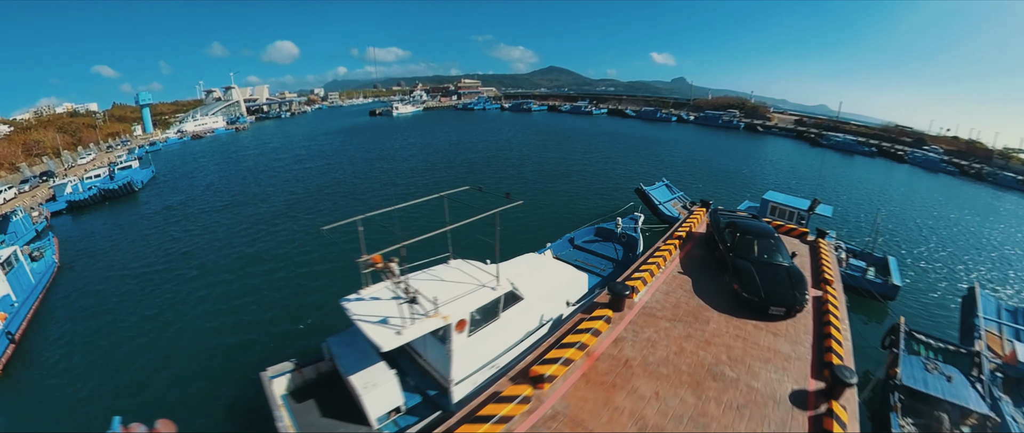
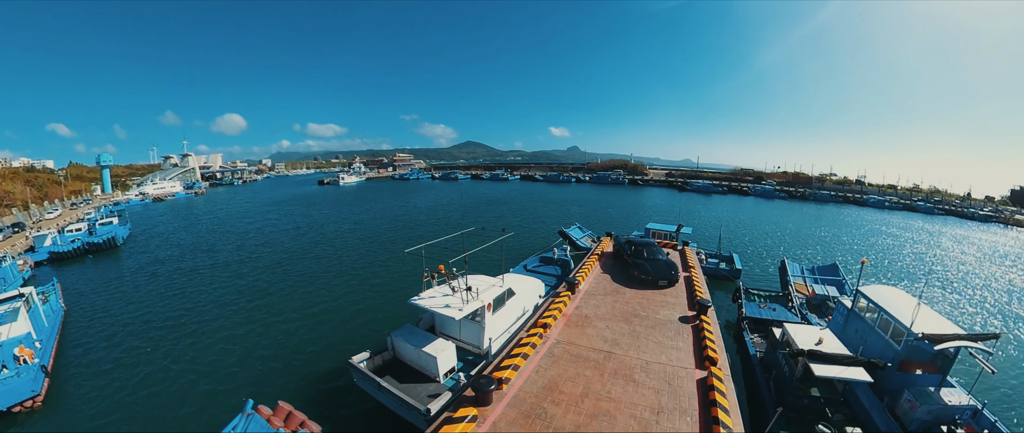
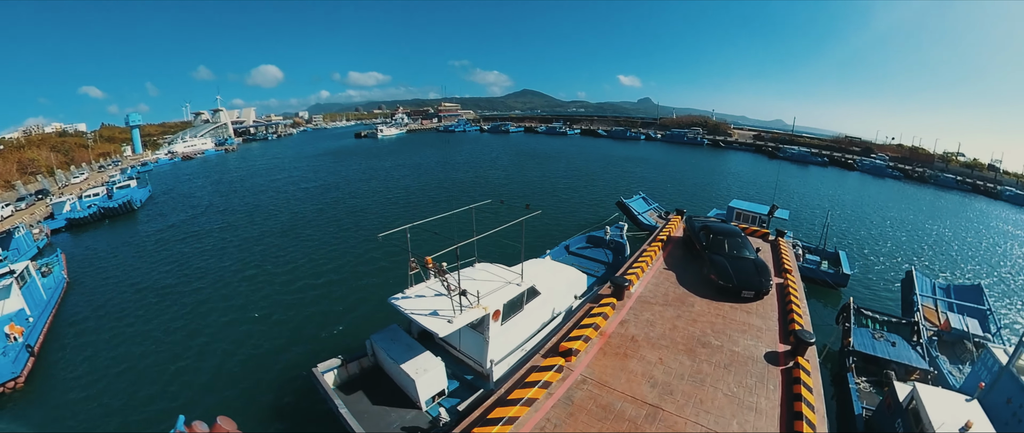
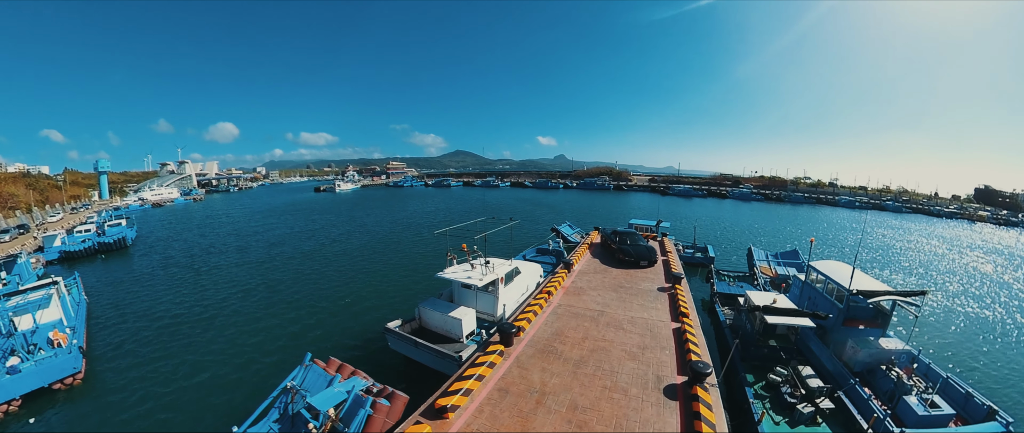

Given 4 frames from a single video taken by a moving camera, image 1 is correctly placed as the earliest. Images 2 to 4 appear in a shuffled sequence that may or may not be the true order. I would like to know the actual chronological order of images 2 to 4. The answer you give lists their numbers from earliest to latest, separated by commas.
3, 2, 4
